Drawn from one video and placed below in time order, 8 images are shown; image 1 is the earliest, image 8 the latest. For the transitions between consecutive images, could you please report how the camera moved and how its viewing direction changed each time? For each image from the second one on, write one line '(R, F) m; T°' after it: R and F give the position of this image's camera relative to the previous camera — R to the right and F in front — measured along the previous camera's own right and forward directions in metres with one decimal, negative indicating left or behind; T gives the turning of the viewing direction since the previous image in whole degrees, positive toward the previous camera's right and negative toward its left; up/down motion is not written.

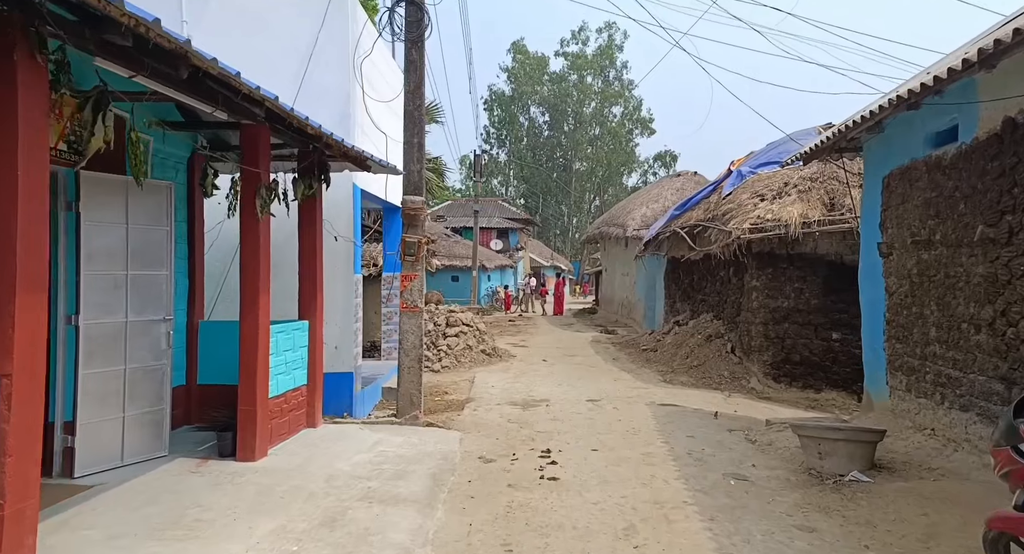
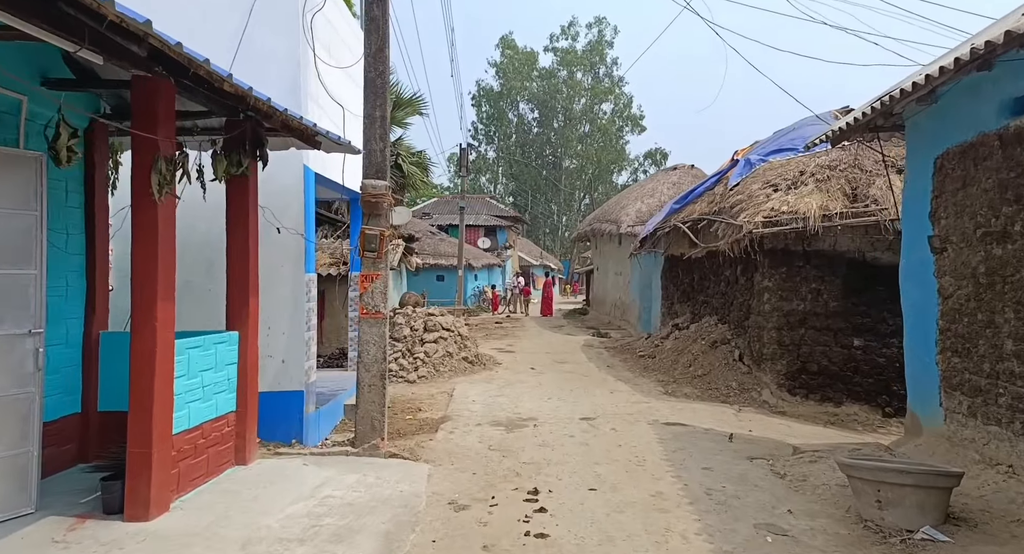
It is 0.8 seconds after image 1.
(+0.1, +1.1) m; +1°
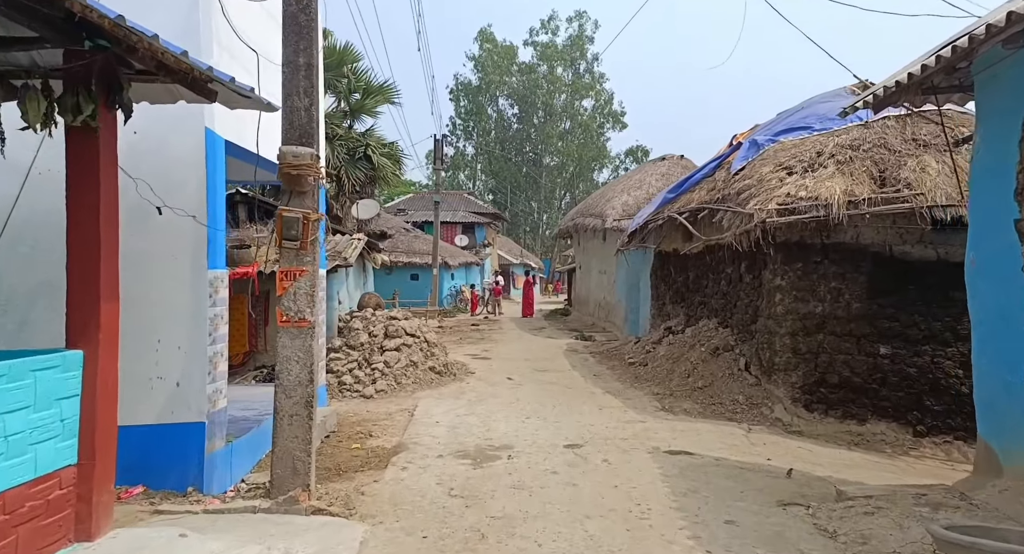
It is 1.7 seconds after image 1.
(+0.1, +1.3) m; +2°
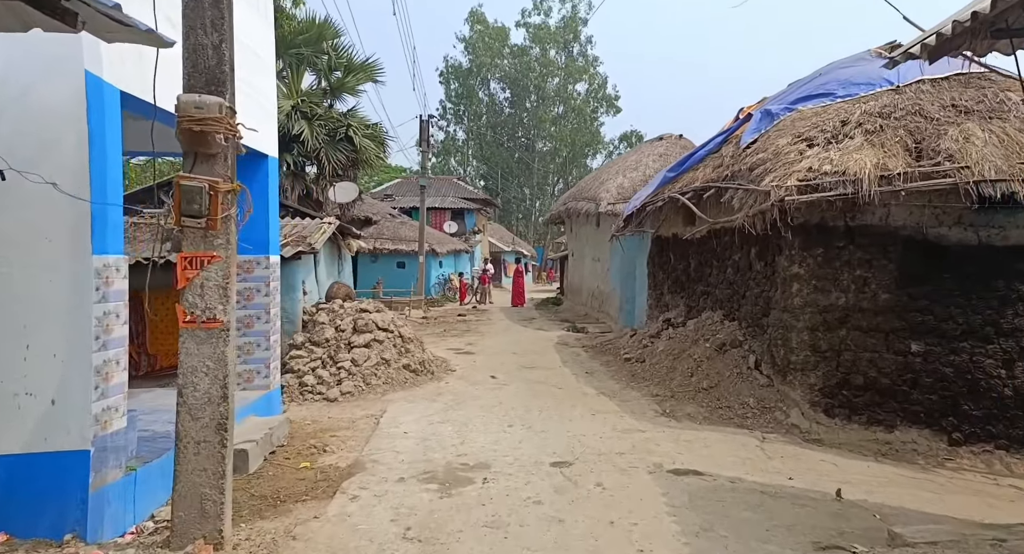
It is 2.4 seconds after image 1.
(+0.1, +1.0) m; +1°
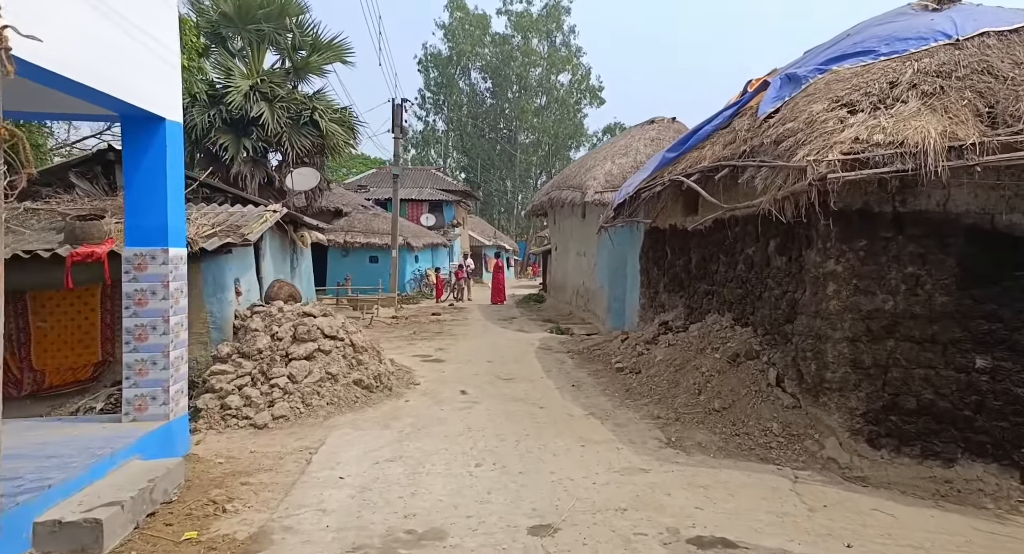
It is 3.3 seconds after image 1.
(+0.1, +1.4) m; +2°
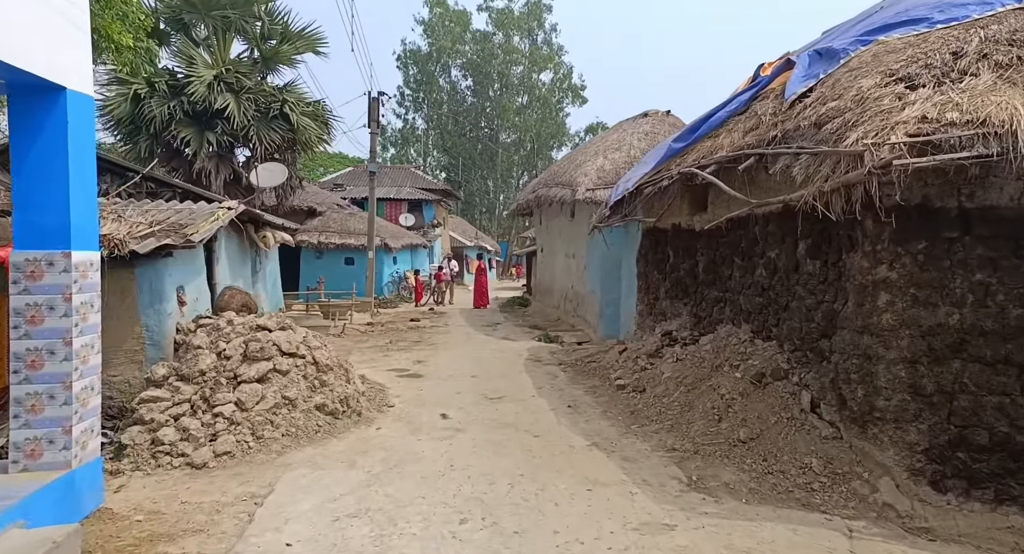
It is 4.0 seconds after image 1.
(-0.1, +1.0) m; +2°
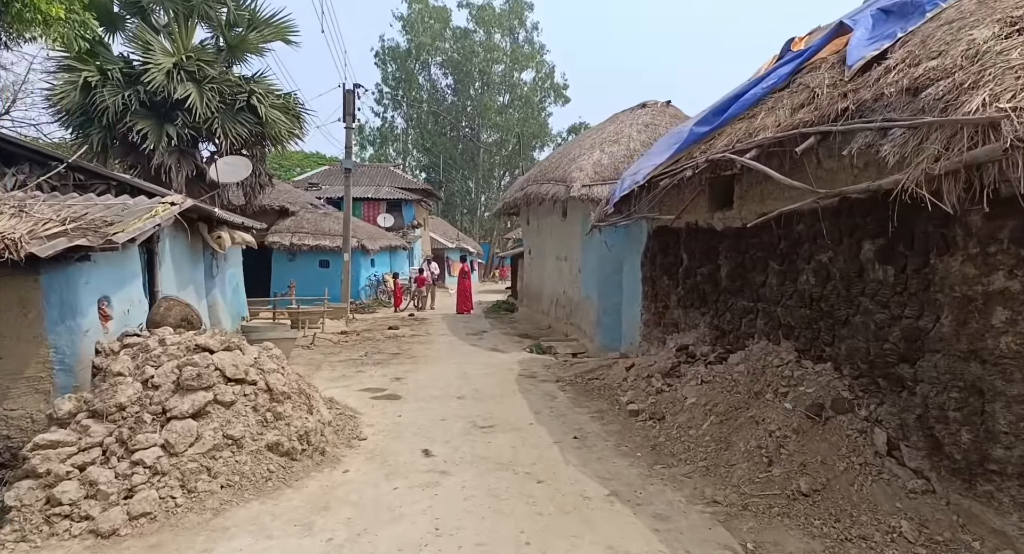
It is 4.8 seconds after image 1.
(-0.1, +1.2) m; +2°
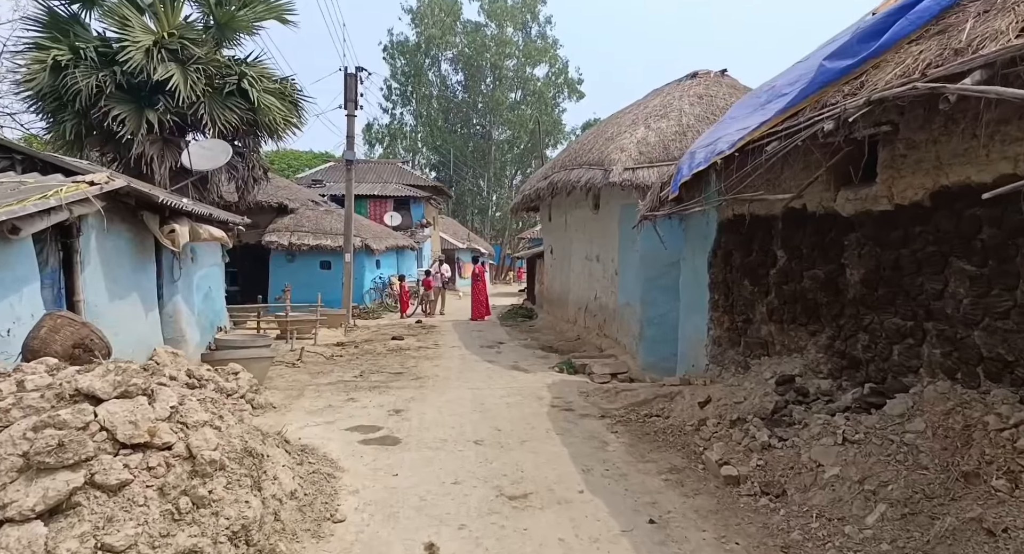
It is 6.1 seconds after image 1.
(-0.2, +2.0) m; -1°
